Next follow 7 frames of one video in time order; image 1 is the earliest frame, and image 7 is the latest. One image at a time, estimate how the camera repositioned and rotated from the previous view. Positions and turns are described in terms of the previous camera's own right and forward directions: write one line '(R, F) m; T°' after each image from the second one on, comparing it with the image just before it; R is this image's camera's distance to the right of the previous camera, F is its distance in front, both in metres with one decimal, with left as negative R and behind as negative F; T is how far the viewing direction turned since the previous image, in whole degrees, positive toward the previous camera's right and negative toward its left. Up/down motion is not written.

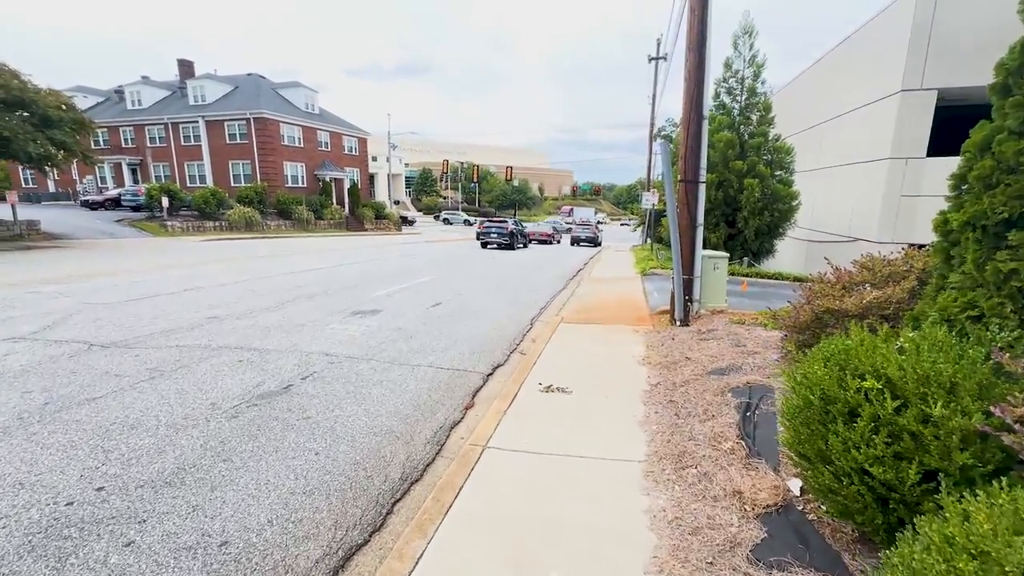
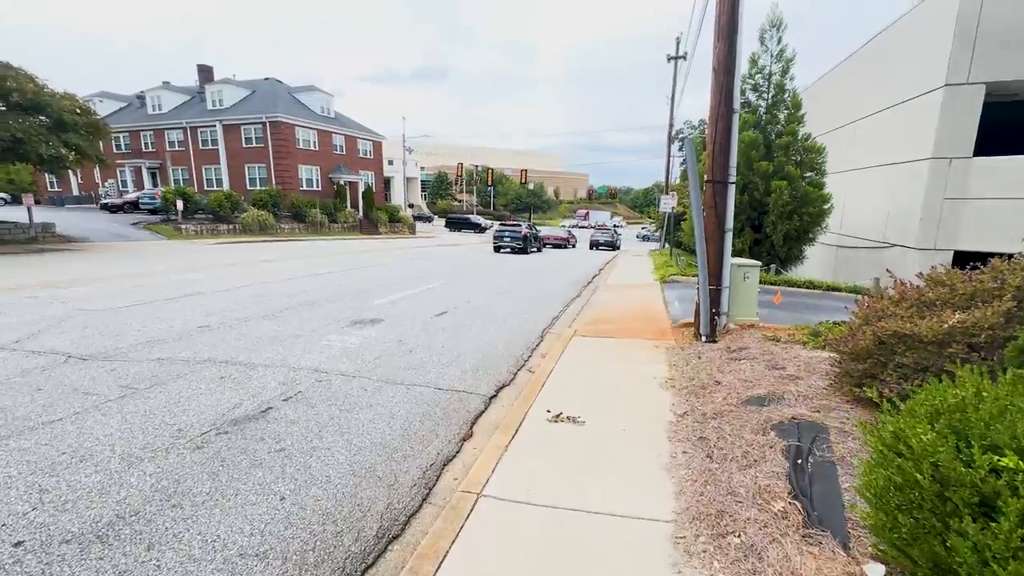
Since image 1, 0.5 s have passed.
(+0.1, +0.6) m; -2°
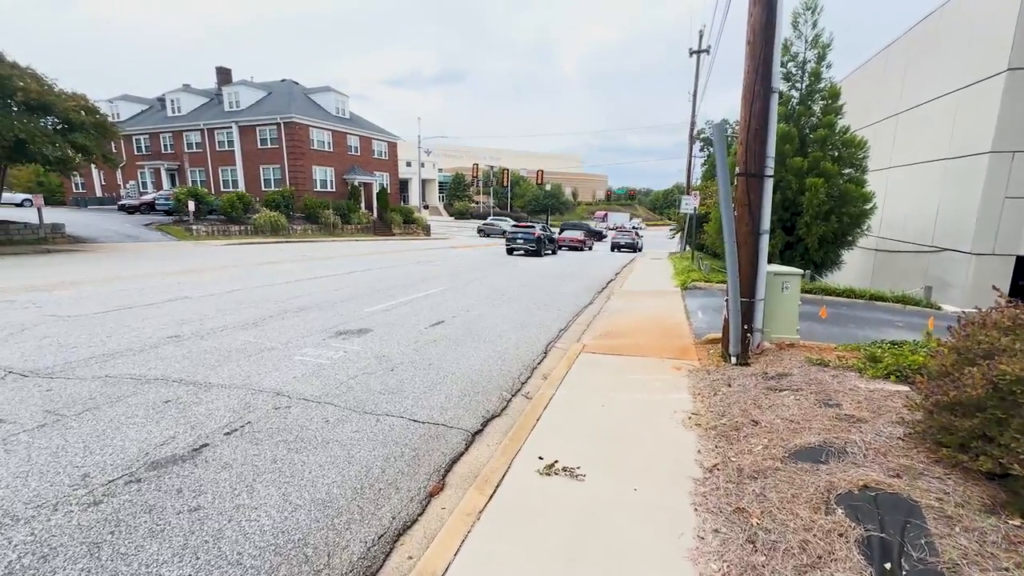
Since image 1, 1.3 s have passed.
(+0.3, +0.9) m; -2°
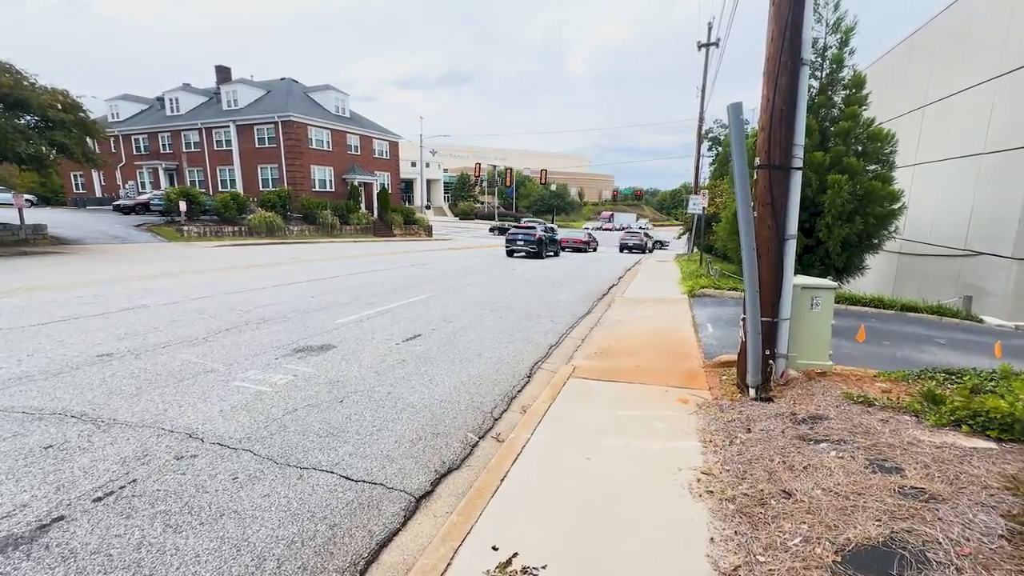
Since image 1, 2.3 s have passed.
(+0.4, +0.9) m; -1°
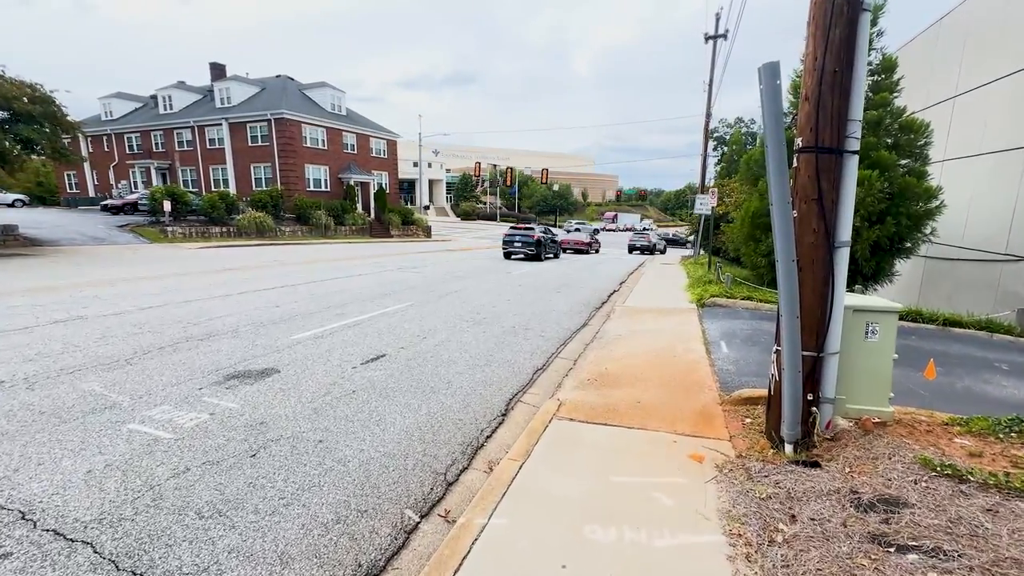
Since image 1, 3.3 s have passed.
(+0.3, +1.1) m; 0°
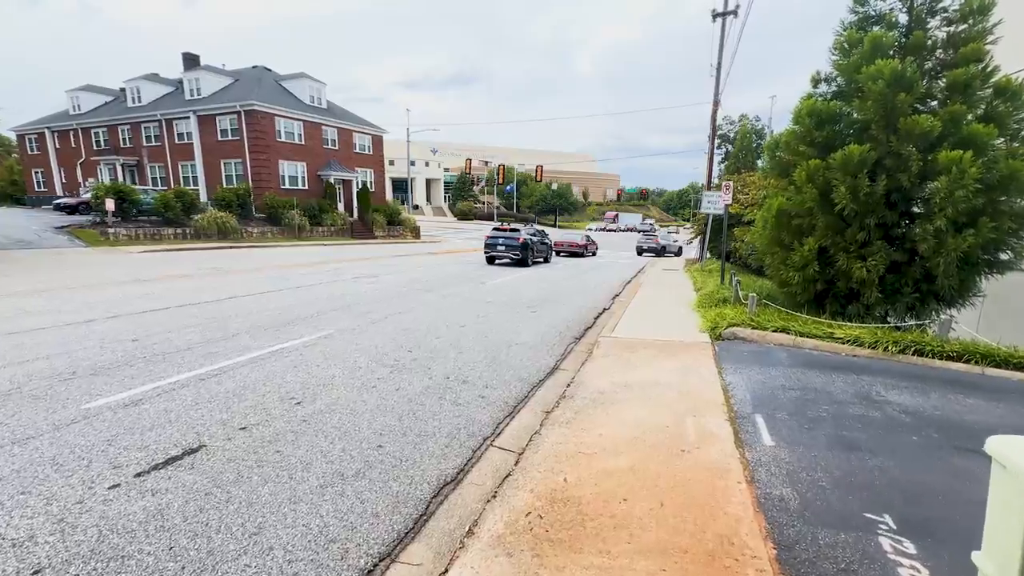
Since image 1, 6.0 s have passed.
(+0.9, +2.5) m; 0°
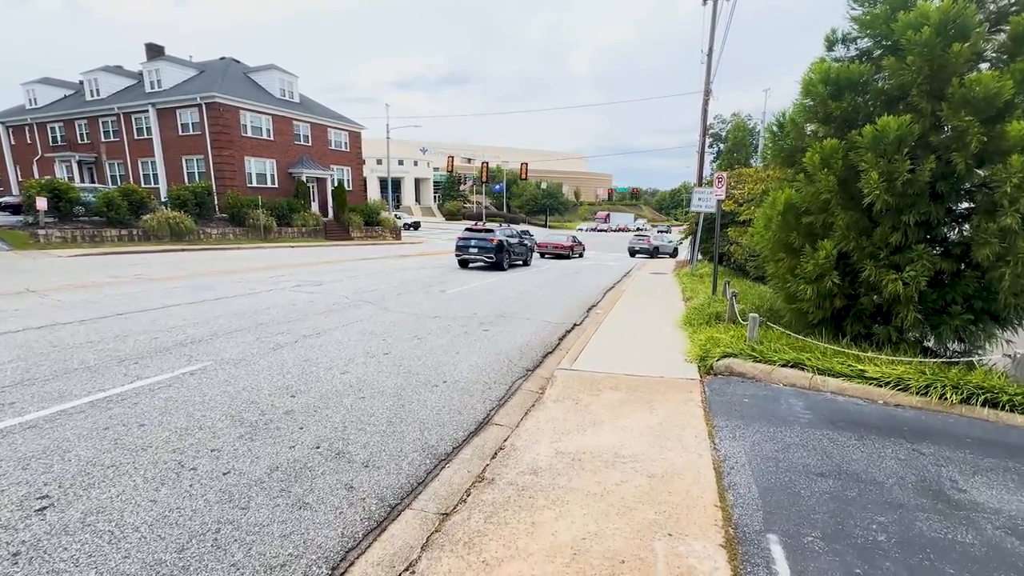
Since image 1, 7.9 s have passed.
(+0.8, +1.7) m; +1°
